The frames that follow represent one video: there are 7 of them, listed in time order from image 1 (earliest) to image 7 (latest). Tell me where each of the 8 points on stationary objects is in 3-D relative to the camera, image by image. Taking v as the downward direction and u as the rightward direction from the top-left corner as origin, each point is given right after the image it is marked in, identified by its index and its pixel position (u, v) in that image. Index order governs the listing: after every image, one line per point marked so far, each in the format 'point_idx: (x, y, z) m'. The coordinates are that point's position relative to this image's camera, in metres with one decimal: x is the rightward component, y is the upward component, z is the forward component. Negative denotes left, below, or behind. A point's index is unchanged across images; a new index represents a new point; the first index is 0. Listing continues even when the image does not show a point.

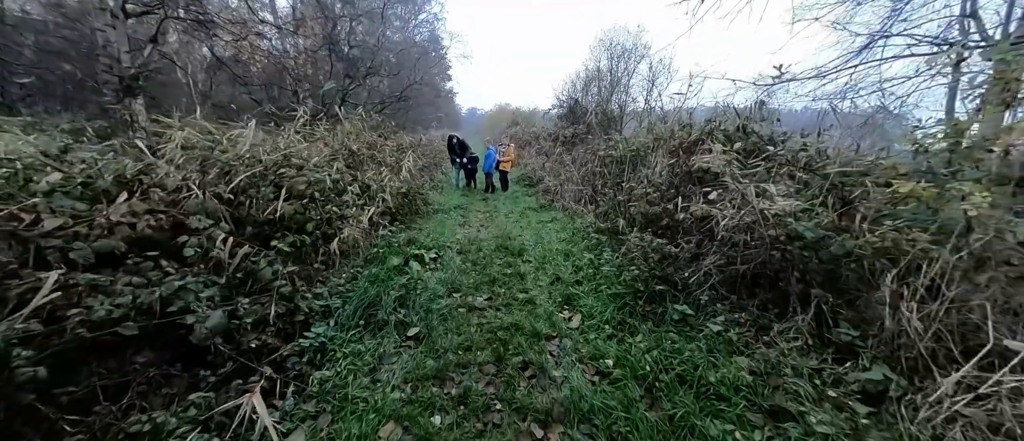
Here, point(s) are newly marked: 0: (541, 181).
0: (+0.9, +1.2, +10.6) m
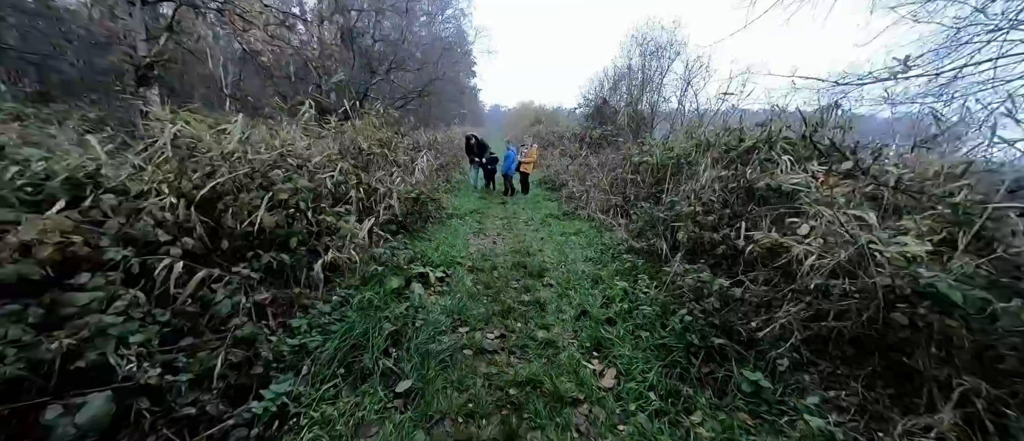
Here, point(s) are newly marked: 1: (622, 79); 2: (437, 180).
0: (+1.5, +1.0, +10.0) m
1: (+5.3, +6.7, +16.3) m
2: (-1.9, +1.0, +8.8) m
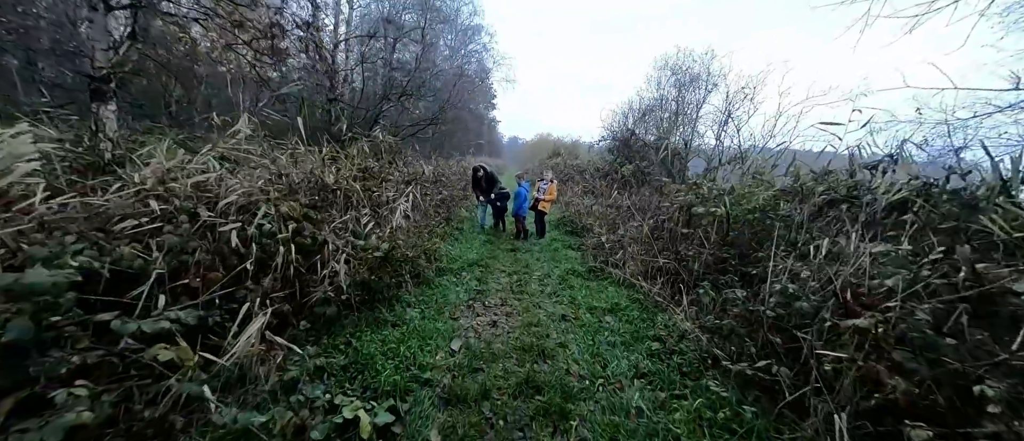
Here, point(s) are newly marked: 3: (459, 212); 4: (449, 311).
0: (+1.8, -0.2, +8.4) m
1: (+6.0, +4.7, +15.0) m
2: (-1.6, 0.0, +7.3) m
3: (-1.4, +0.2, +9.7) m
4: (-0.7, -1.0, +3.8) m
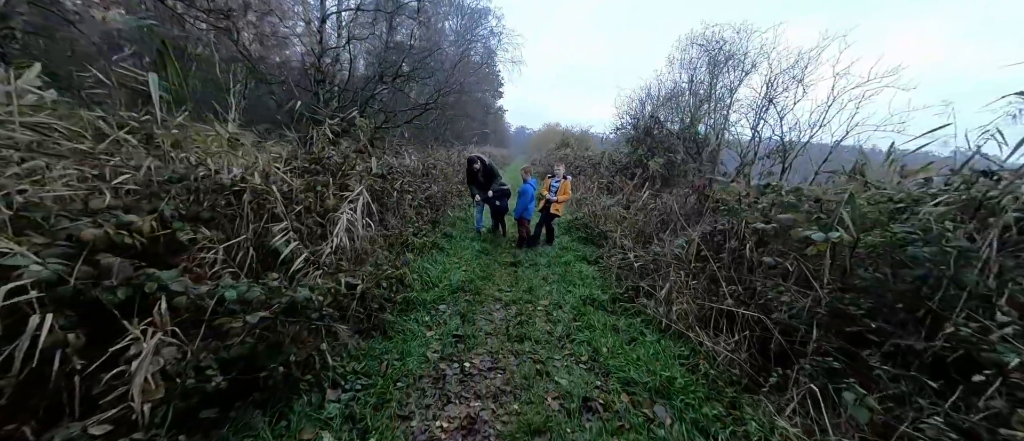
0: (+1.8, -0.3, +6.8) m
1: (+6.3, +4.7, +13.3) m
2: (-1.6, -0.1, +5.8) m
3: (-1.4, +0.2, +8.2) m
4: (-0.7, -1.2, +2.3) m
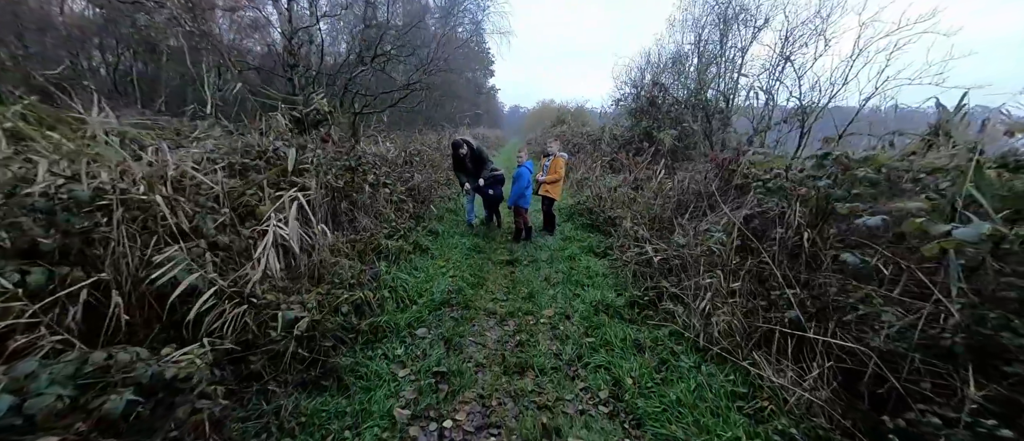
0: (+1.7, -0.1, +6.0) m
1: (+5.9, +5.6, +12.2) m
2: (-1.7, -0.1, +5.0) m
3: (-1.5, +0.4, +7.3) m
4: (-0.8, -1.3, +1.5) m
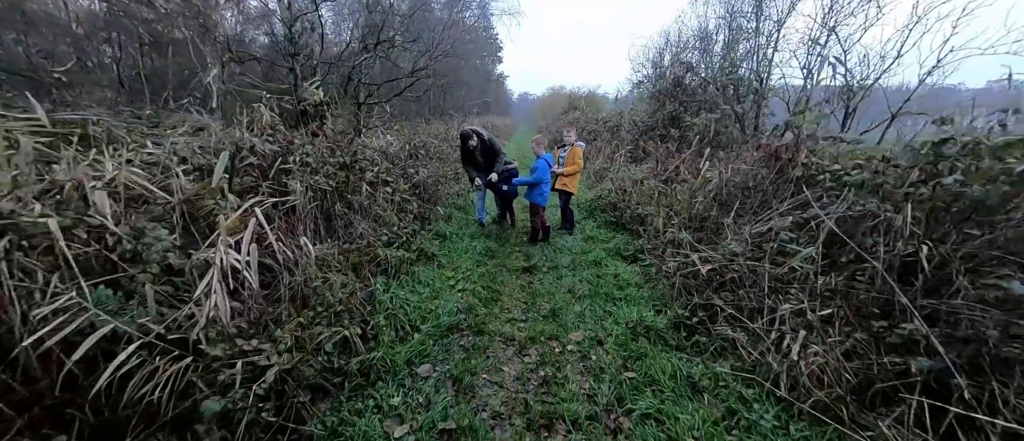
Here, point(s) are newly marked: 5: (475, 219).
0: (+2.0, 0.0, +5.3) m
1: (+6.2, +5.9, +11.2) m
2: (-1.5, -0.1, +4.4) m
3: (-1.2, +0.4, +6.7) m
4: (-0.6, -1.4, +1.0) m
5: (-0.7, 0.0, +6.0) m
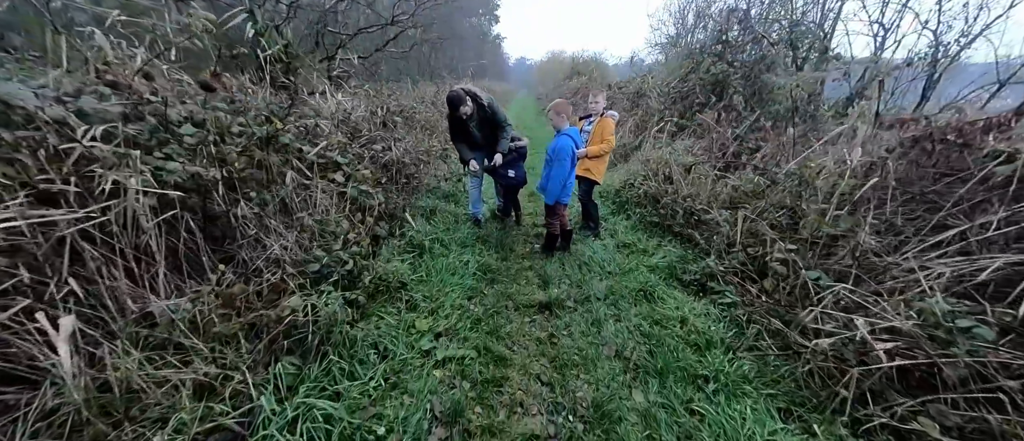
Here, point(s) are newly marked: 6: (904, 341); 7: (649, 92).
0: (+2.1, -0.1, +3.8) m
1: (+6.3, +6.2, +9.1) m
2: (-1.4, -0.2, +2.8) m
3: (-1.1, +0.6, +5.1) m
4: (-0.5, -1.8, -0.5) m
5: (-0.6, +0.1, +4.4) m
6: (+2.1, -0.6, +1.7) m
7: (+3.6, +3.4, +9.2) m
